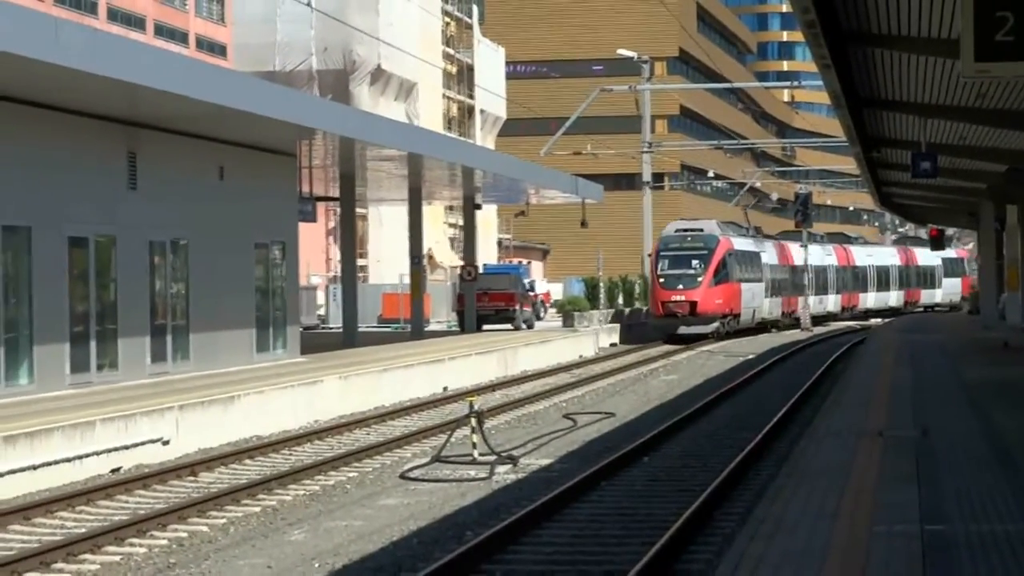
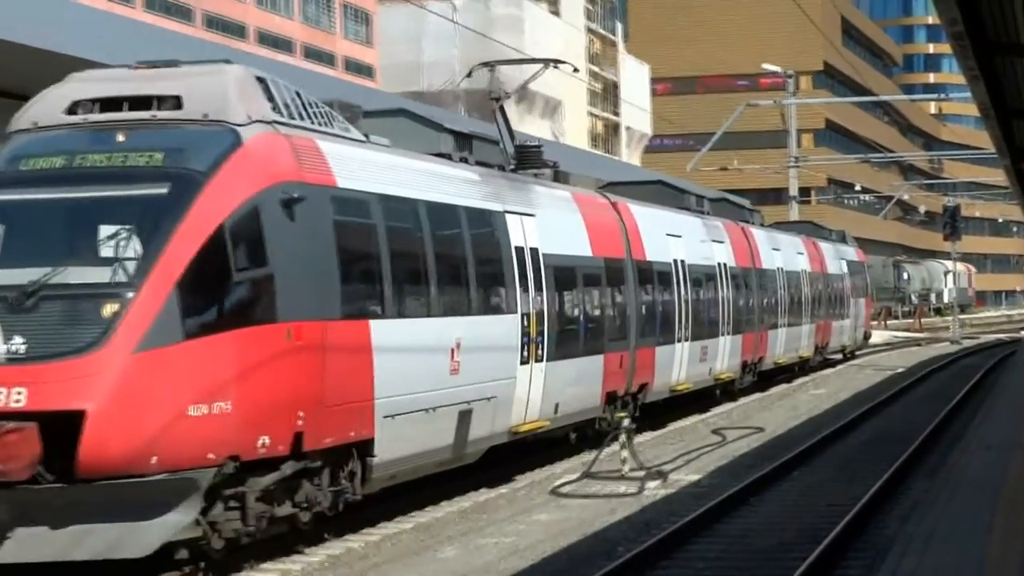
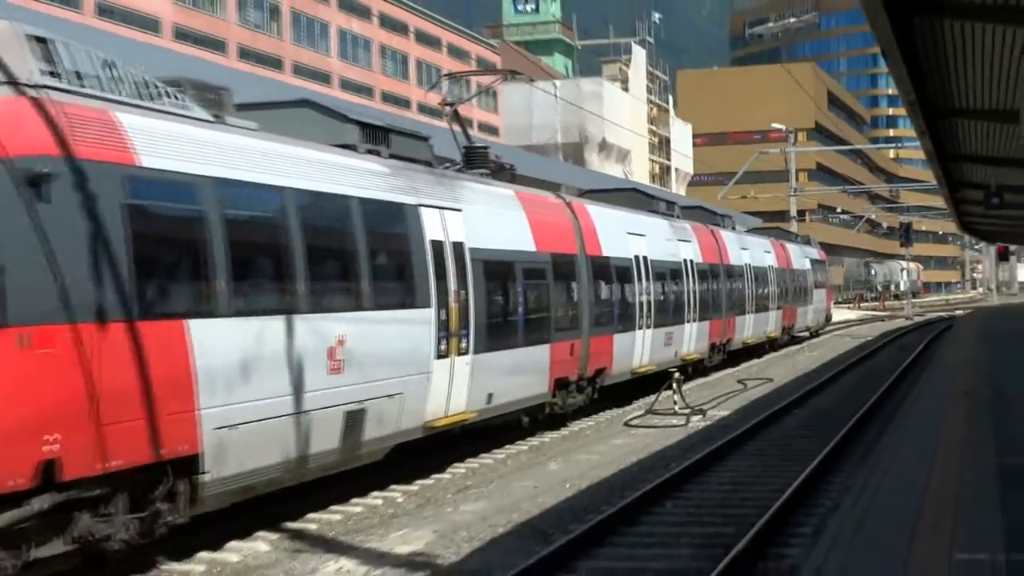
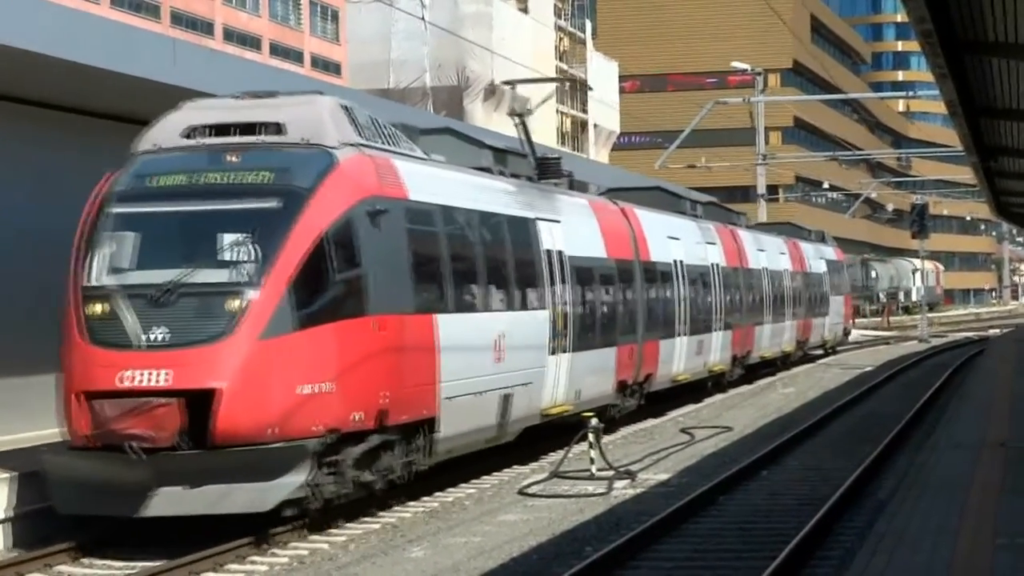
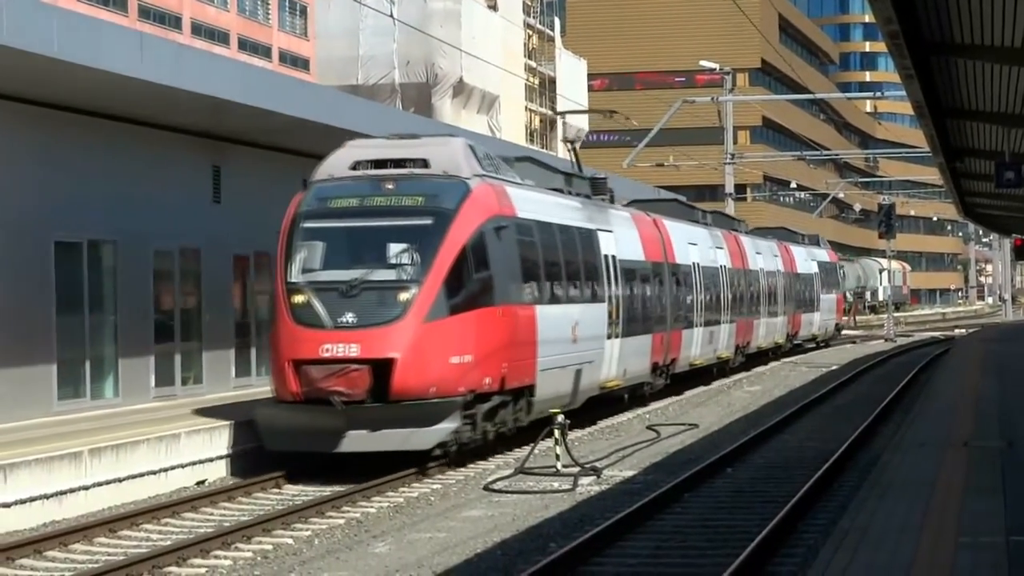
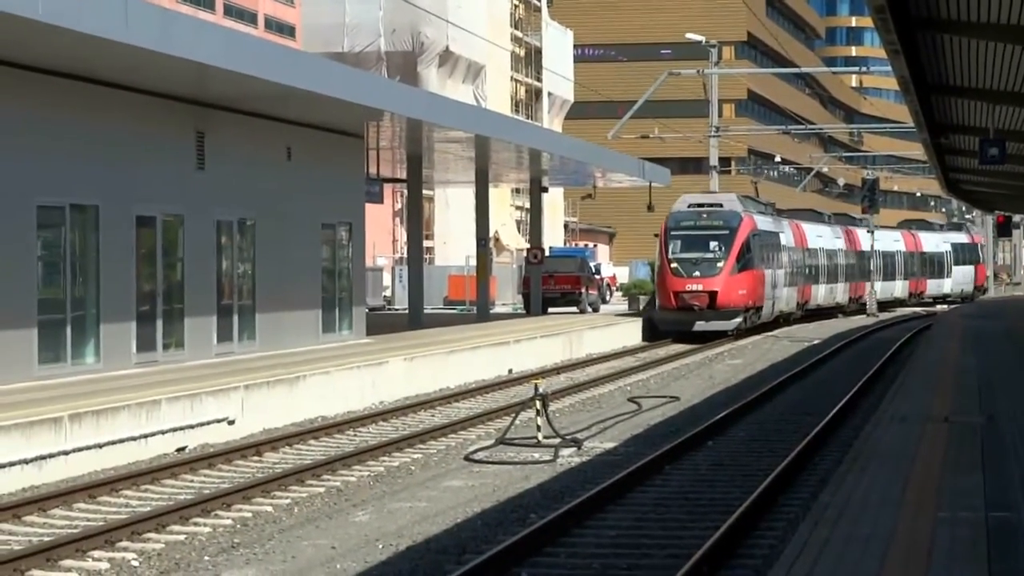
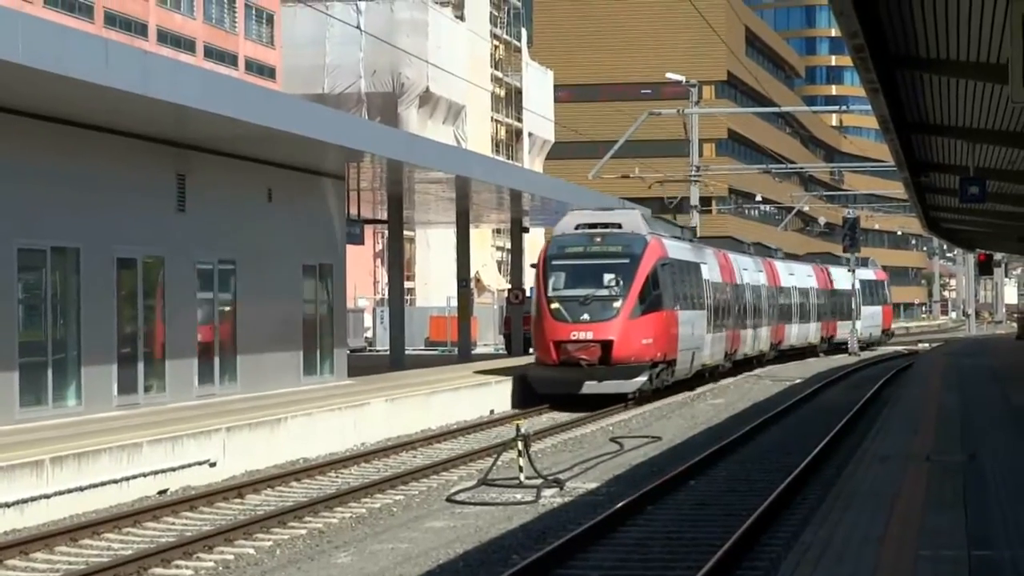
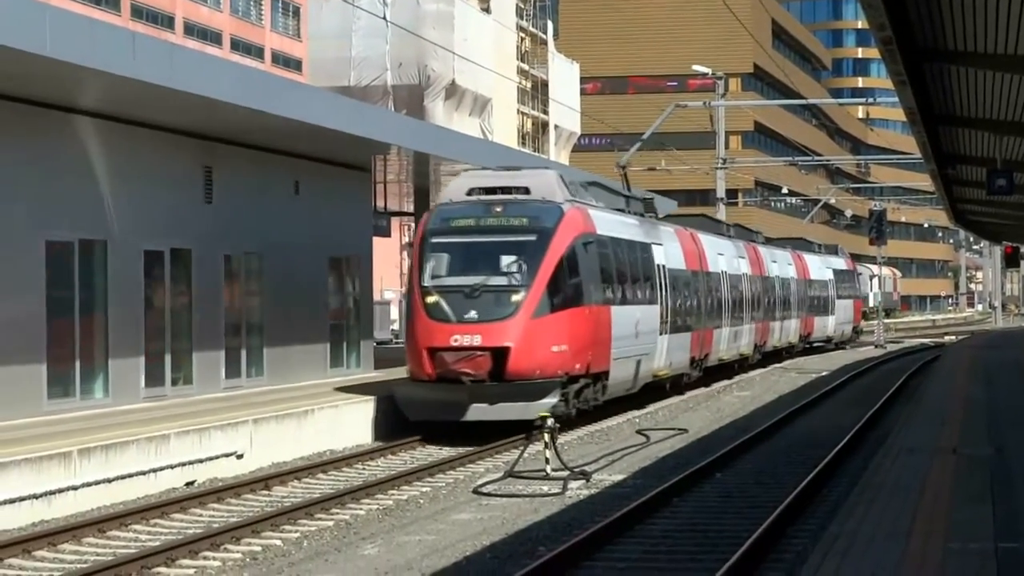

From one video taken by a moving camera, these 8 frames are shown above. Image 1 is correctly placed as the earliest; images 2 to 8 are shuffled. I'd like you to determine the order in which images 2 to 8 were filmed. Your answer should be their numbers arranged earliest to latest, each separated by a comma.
6, 7, 8, 5, 4, 2, 3
